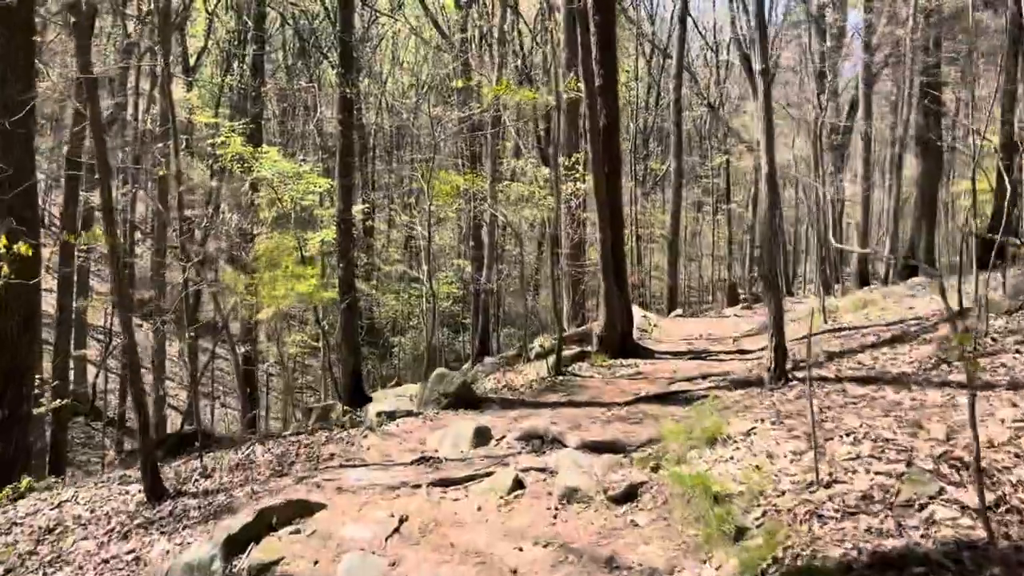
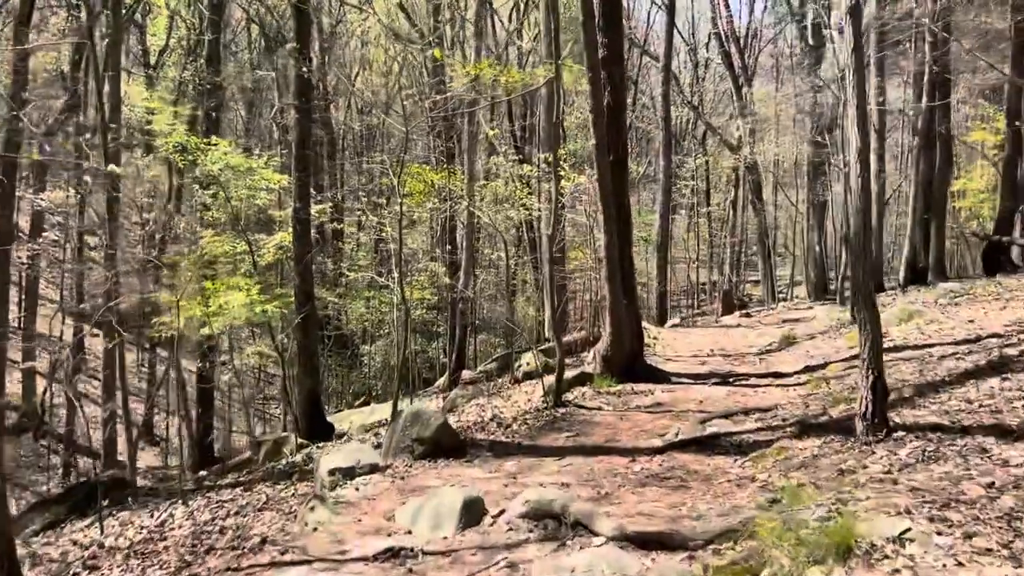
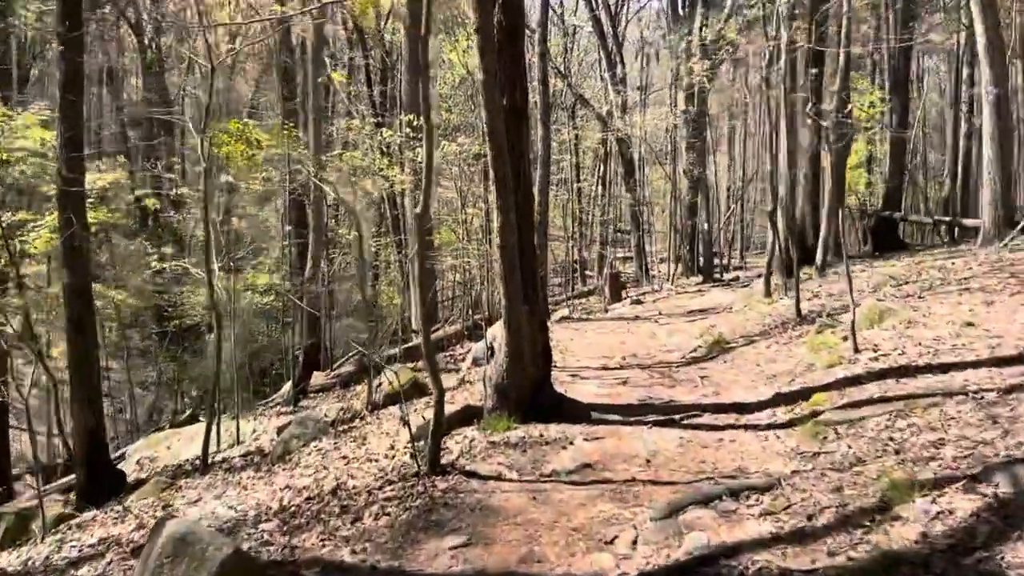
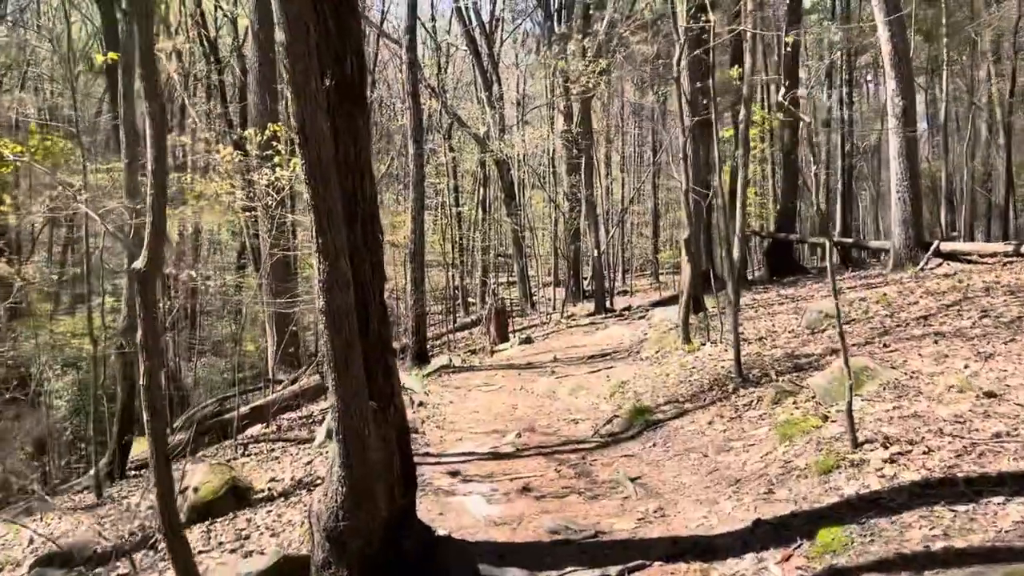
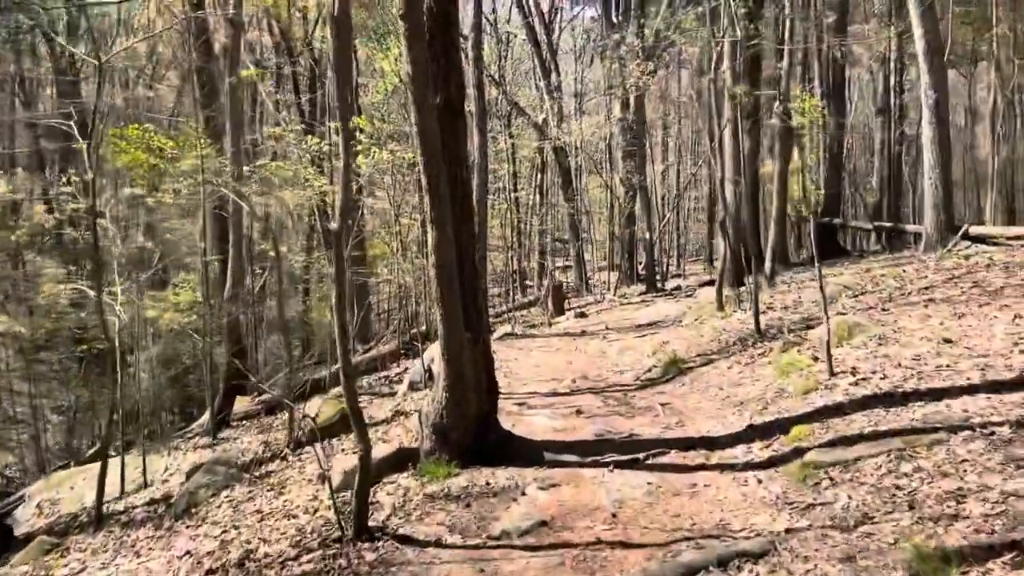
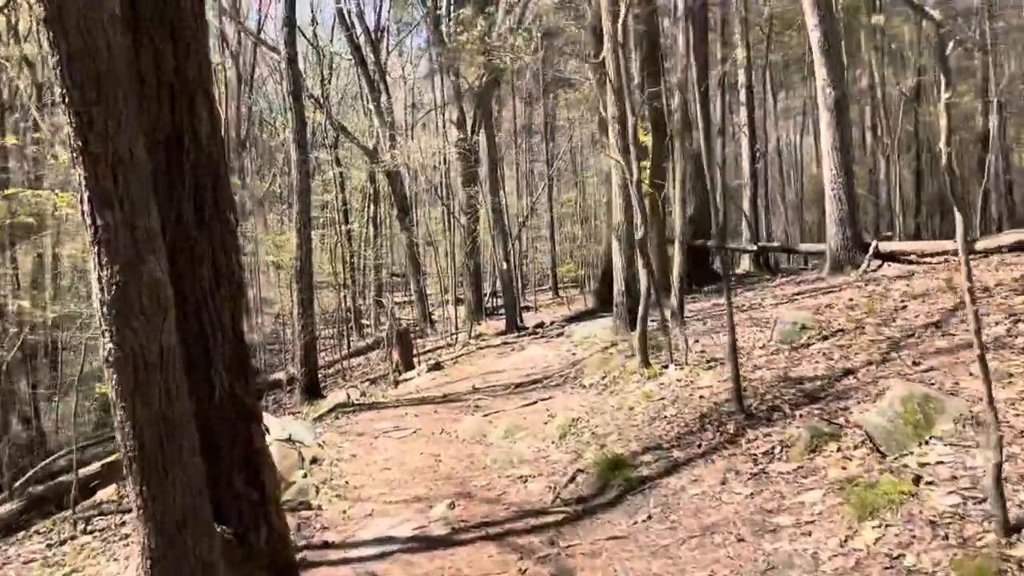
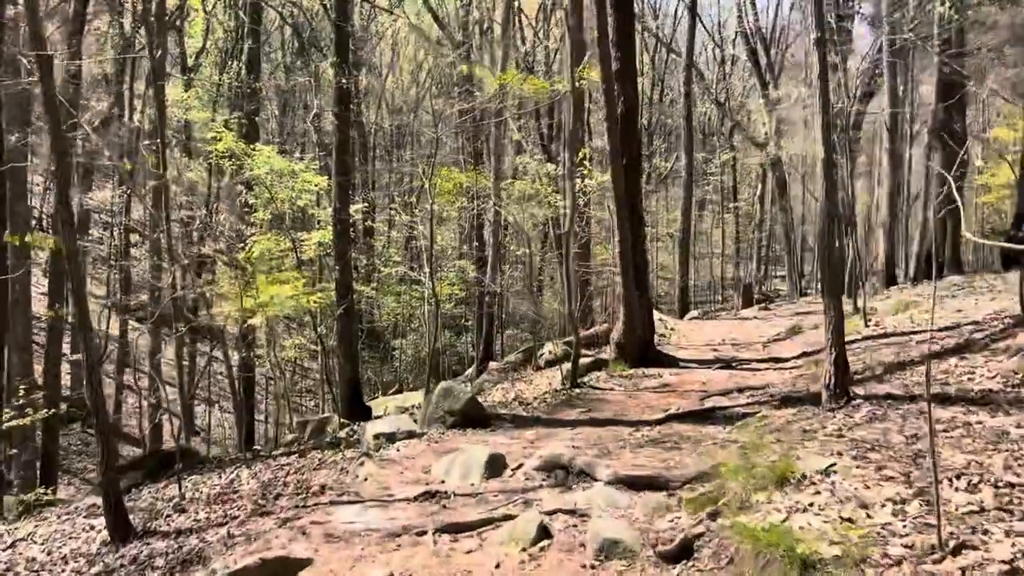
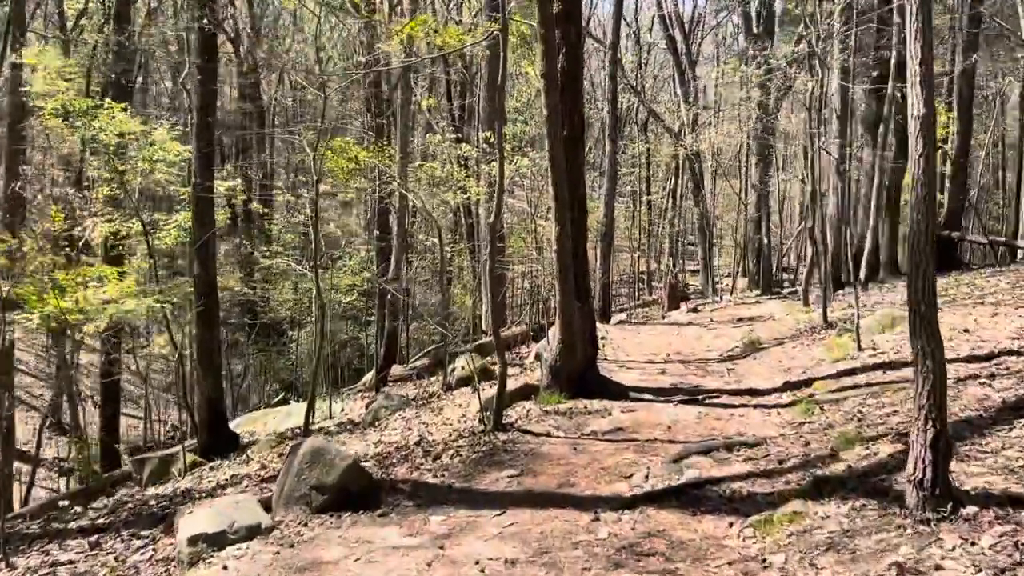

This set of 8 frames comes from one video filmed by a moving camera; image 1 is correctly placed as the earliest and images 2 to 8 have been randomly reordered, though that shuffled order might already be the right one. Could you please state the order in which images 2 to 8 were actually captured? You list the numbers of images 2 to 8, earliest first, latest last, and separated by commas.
7, 2, 8, 3, 5, 4, 6
